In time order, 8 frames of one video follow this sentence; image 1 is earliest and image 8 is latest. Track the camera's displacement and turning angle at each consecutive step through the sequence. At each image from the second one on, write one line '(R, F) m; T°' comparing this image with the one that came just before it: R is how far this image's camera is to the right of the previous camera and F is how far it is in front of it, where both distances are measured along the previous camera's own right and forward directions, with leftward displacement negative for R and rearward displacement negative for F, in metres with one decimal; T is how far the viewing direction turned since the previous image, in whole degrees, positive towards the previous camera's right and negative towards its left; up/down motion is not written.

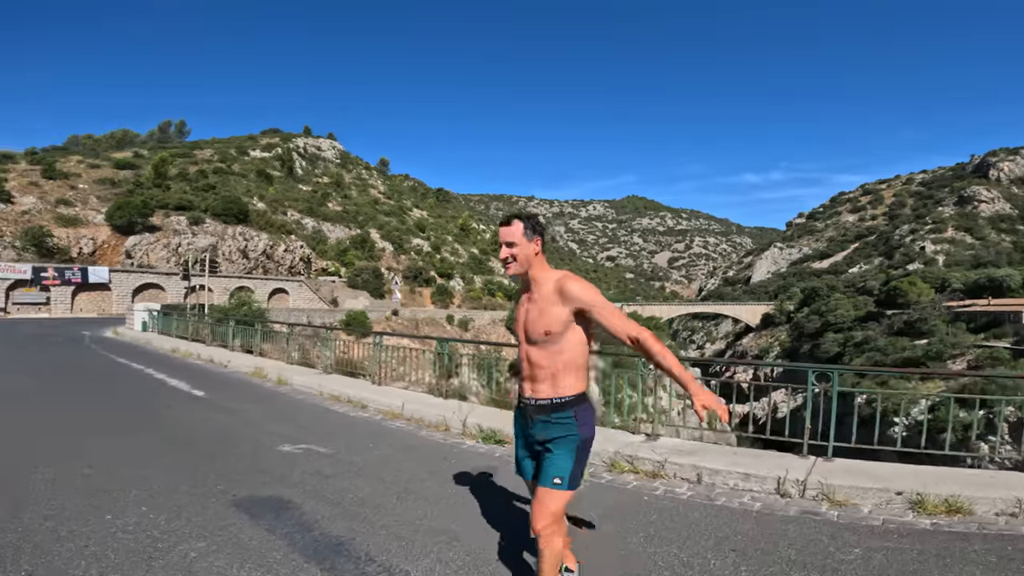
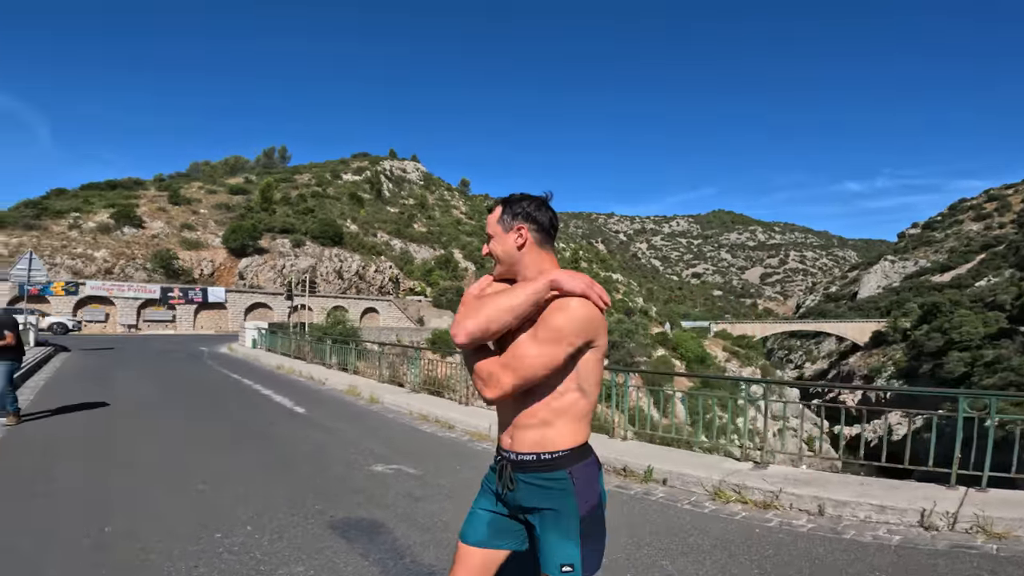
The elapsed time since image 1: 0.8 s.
(-0.1, +0.1) m; -8°
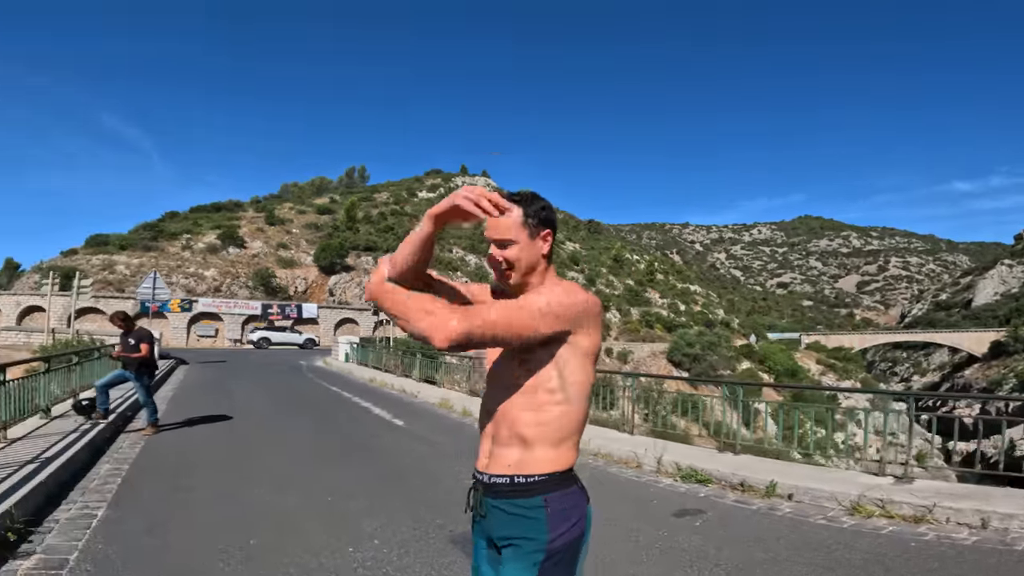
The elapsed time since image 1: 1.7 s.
(-0.3, -0.1) m; -7°
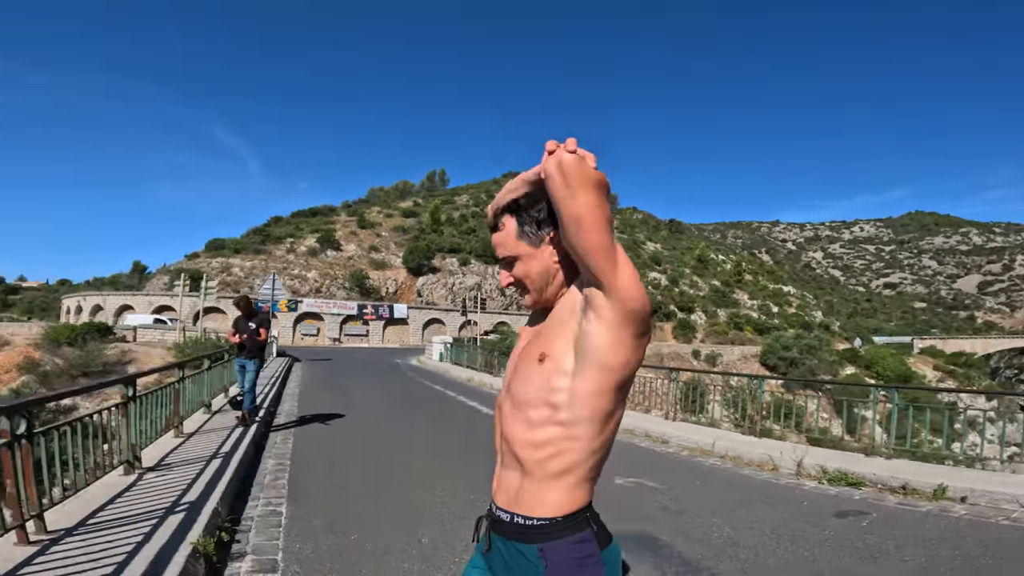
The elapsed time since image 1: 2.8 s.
(-0.6, -0.3) m; -7°
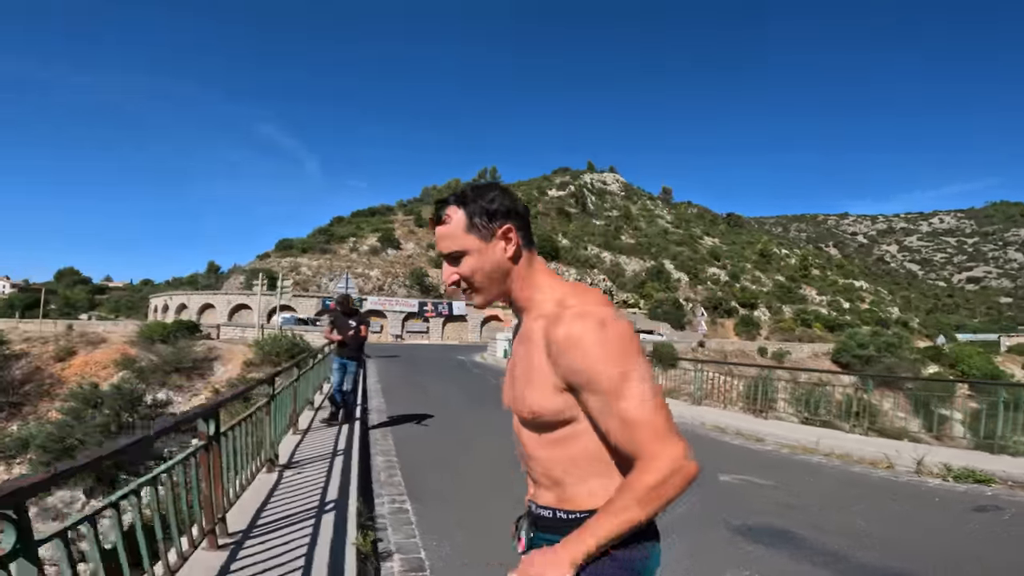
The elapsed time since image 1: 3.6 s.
(-0.6, -0.2) m; -5°
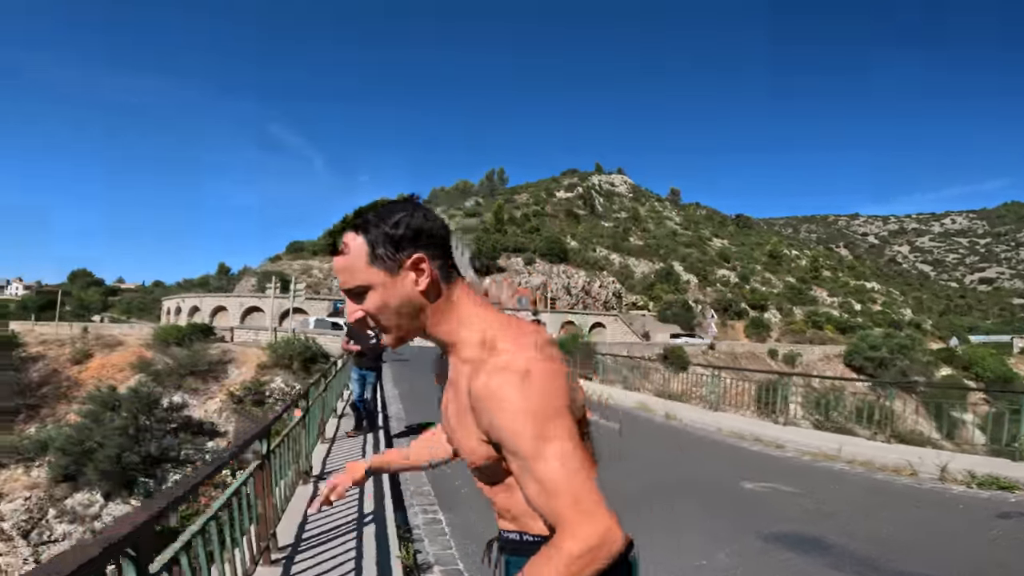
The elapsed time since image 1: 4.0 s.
(-0.2, -0.1) m; -1°
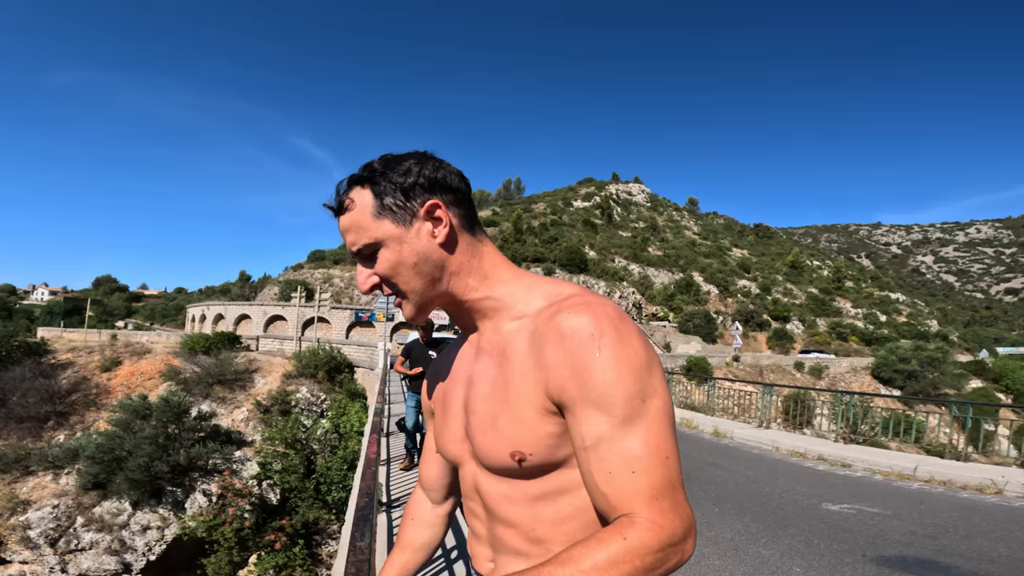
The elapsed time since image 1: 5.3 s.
(-0.6, +0.2) m; -1°
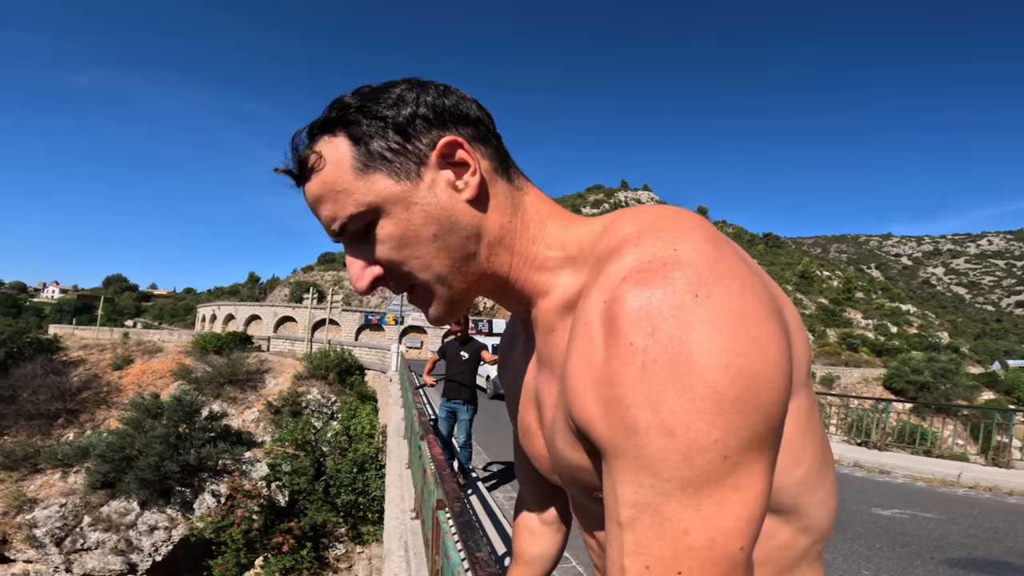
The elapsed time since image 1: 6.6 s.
(-0.3, +0.1) m; 0°
